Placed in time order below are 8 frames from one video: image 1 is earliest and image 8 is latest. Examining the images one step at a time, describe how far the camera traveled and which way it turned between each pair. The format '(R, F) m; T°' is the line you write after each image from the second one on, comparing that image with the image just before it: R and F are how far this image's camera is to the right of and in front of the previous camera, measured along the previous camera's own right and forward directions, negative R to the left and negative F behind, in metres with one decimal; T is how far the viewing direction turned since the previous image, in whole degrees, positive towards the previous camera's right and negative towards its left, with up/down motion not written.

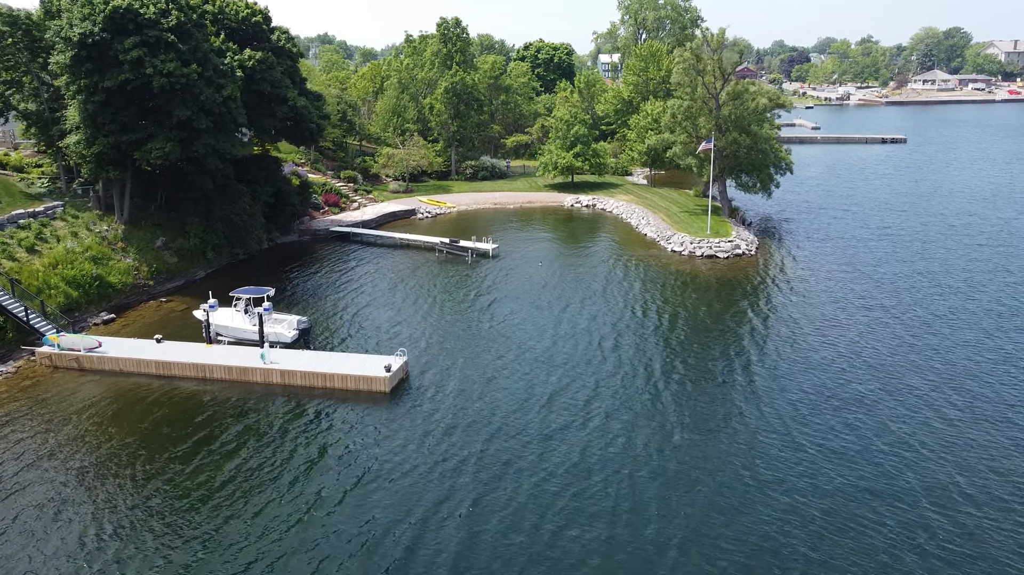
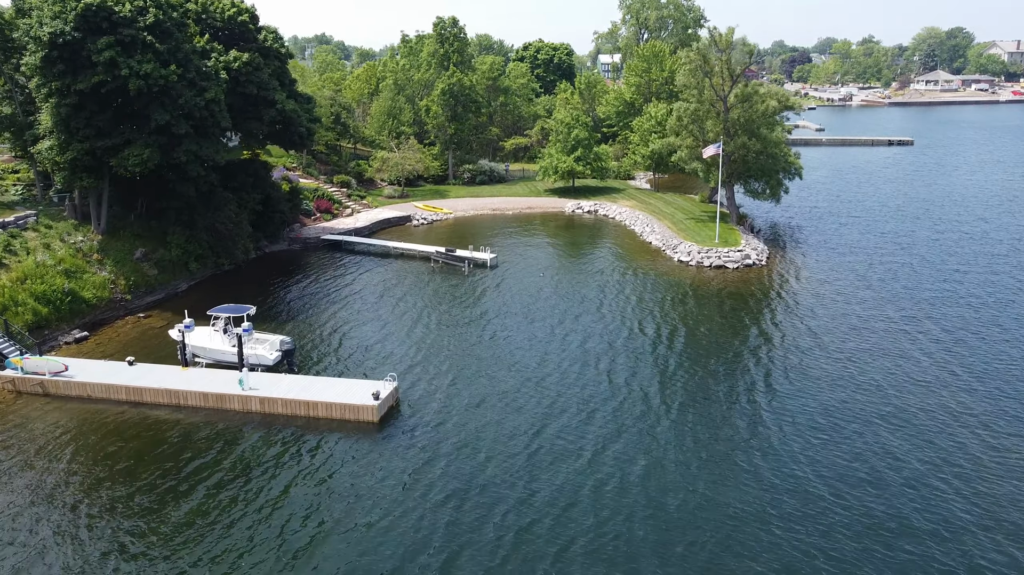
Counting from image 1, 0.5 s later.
(0.0, +2.0) m; 0°
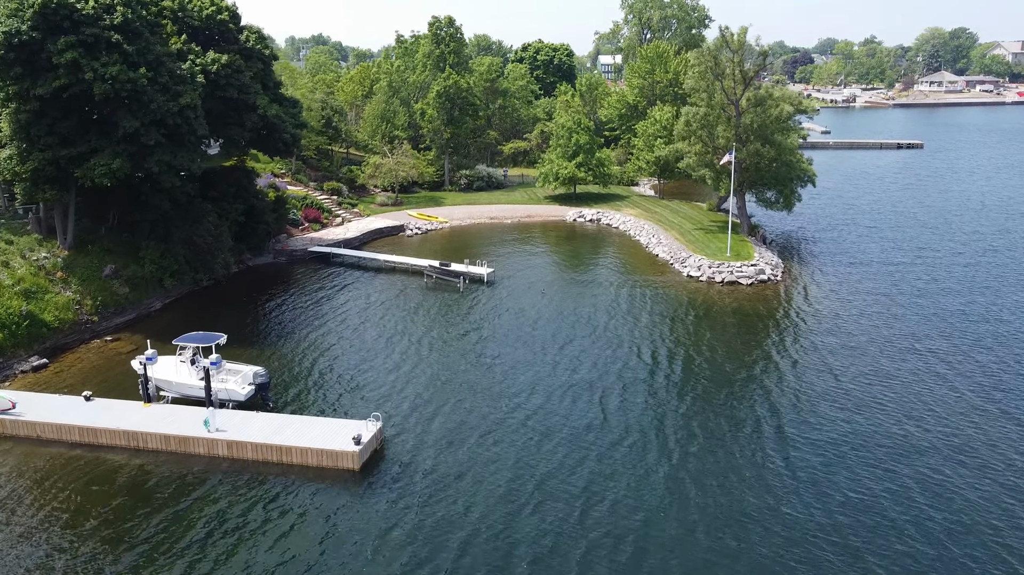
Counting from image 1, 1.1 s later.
(0.0, +2.6) m; 0°
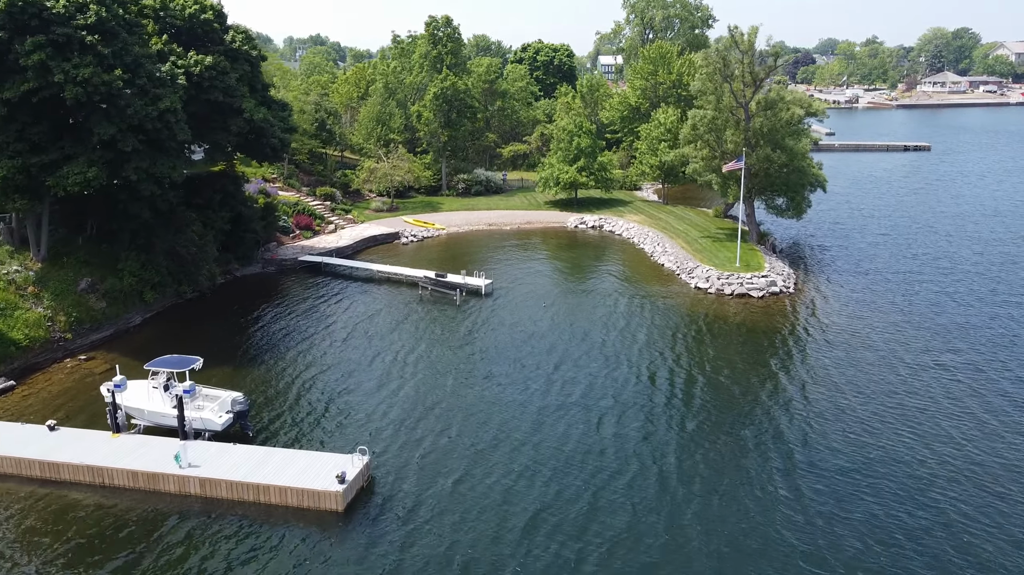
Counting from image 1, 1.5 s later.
(0.0, +1.8) m; 0°
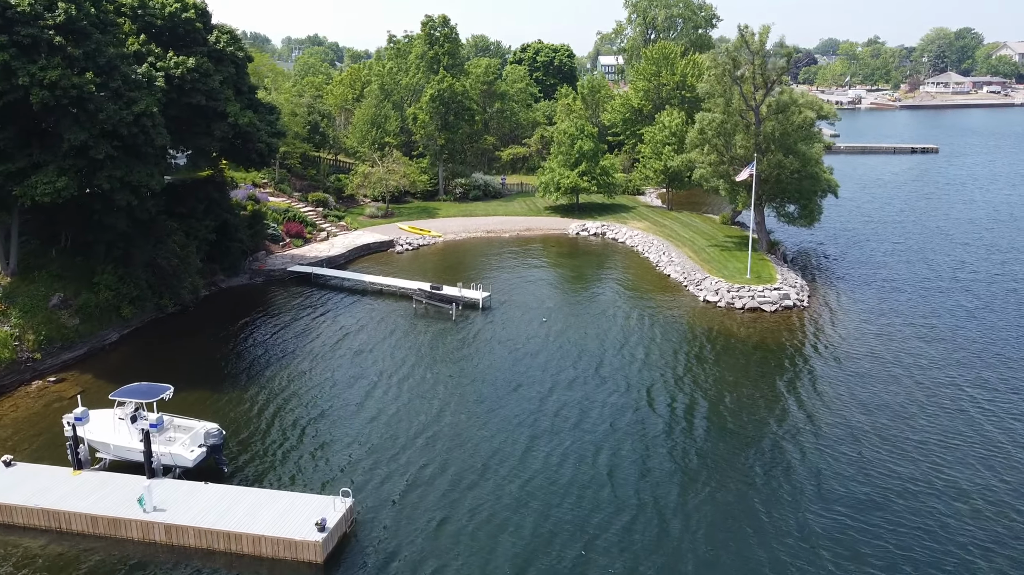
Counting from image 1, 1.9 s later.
(0.0, +1.9) m; 0°
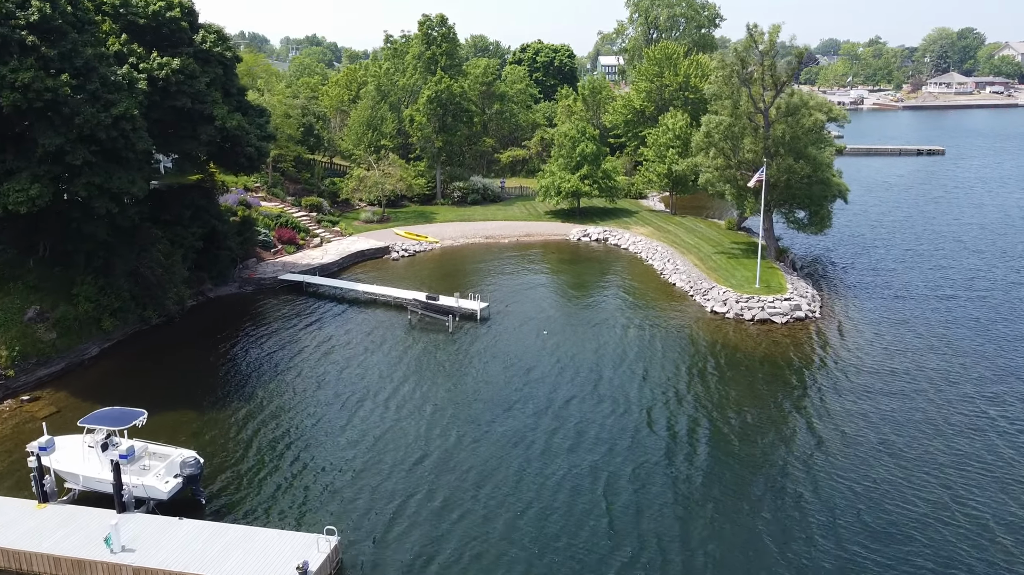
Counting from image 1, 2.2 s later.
(0.0, +1.5) m; 0°
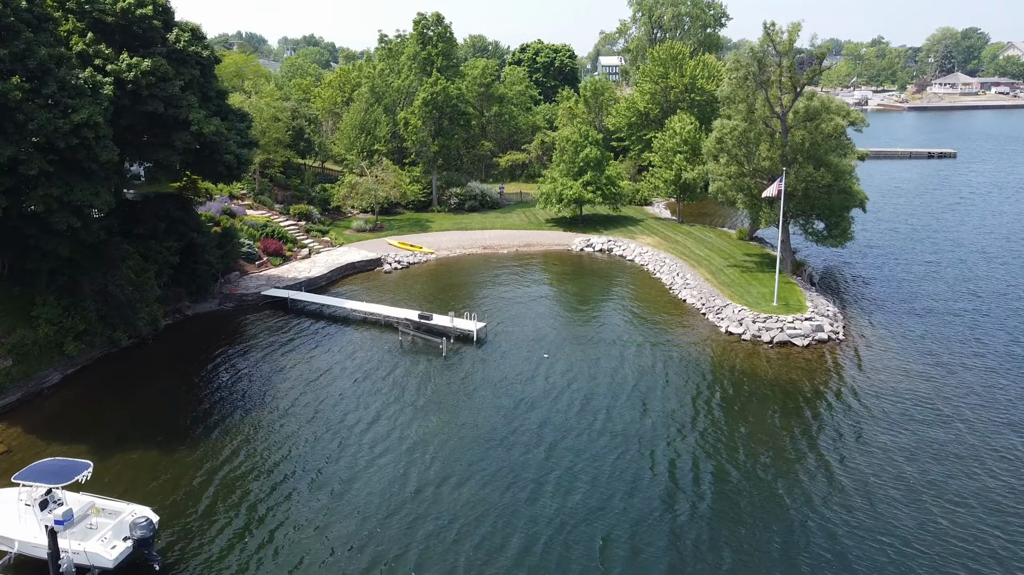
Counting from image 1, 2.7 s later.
(0.0, +2.5) m; 0°
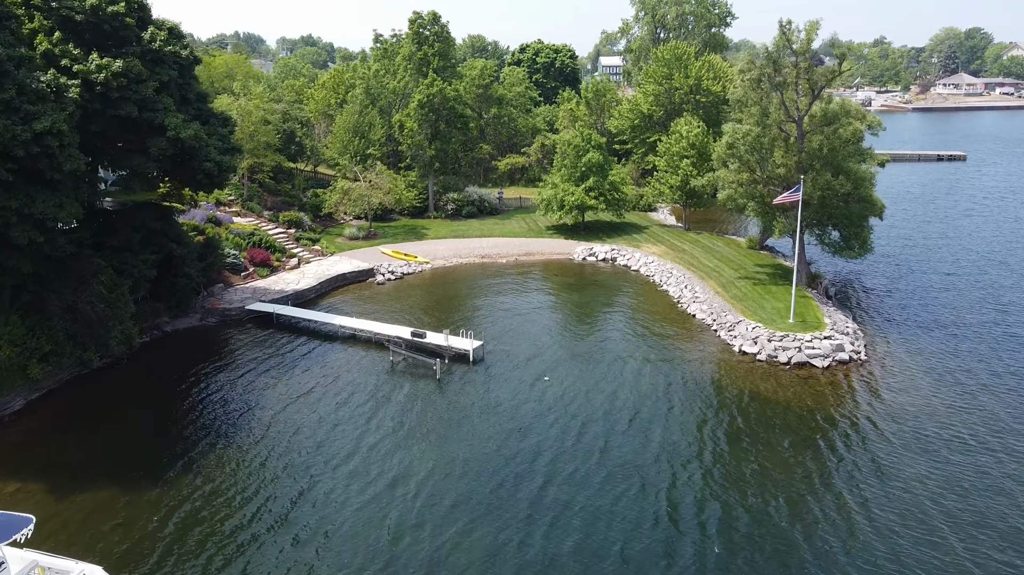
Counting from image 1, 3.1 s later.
(0.0, +2.0) m; 0°
